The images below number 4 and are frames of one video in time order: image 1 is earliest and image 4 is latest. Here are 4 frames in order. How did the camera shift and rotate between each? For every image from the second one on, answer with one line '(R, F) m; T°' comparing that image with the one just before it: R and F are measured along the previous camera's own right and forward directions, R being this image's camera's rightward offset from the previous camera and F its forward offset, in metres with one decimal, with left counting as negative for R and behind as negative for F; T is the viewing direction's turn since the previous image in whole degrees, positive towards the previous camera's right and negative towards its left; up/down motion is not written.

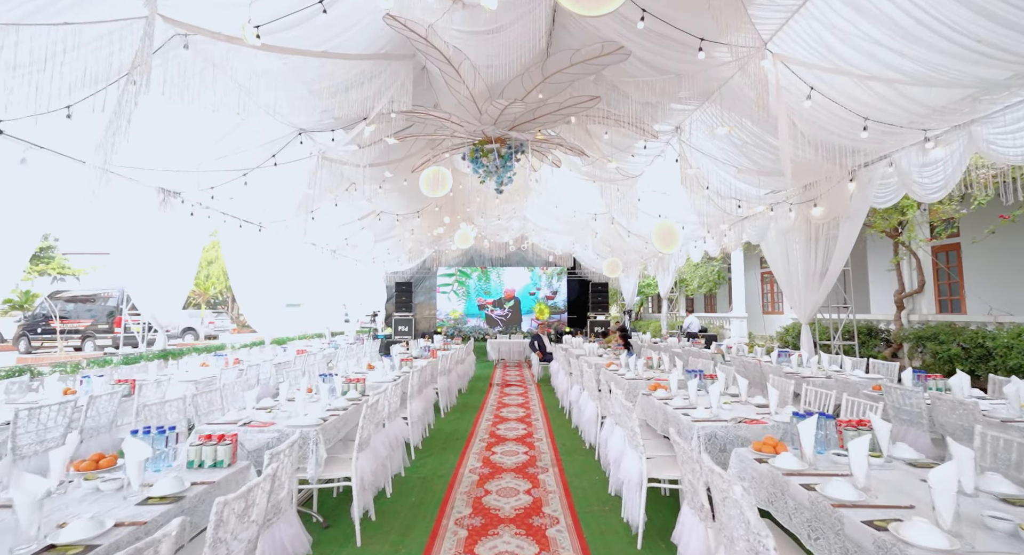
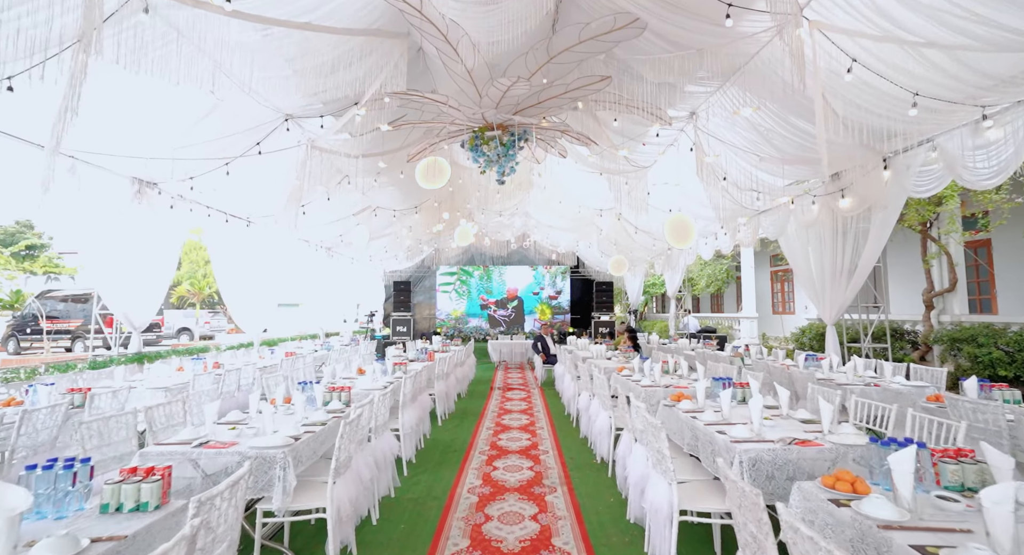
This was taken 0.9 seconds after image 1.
(0.0, +0.5) m; 0°
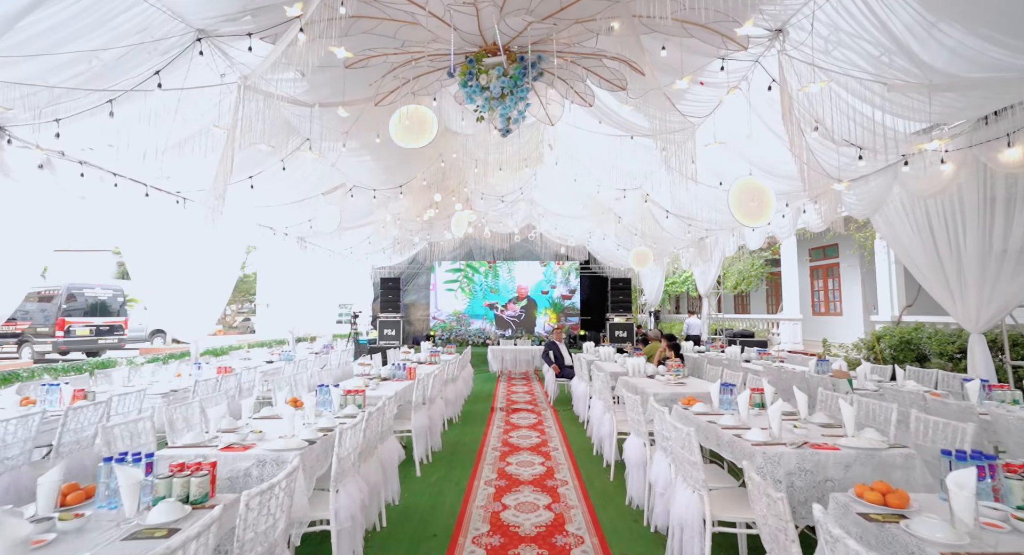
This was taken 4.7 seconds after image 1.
(-0.1, +2.0) m; 0°
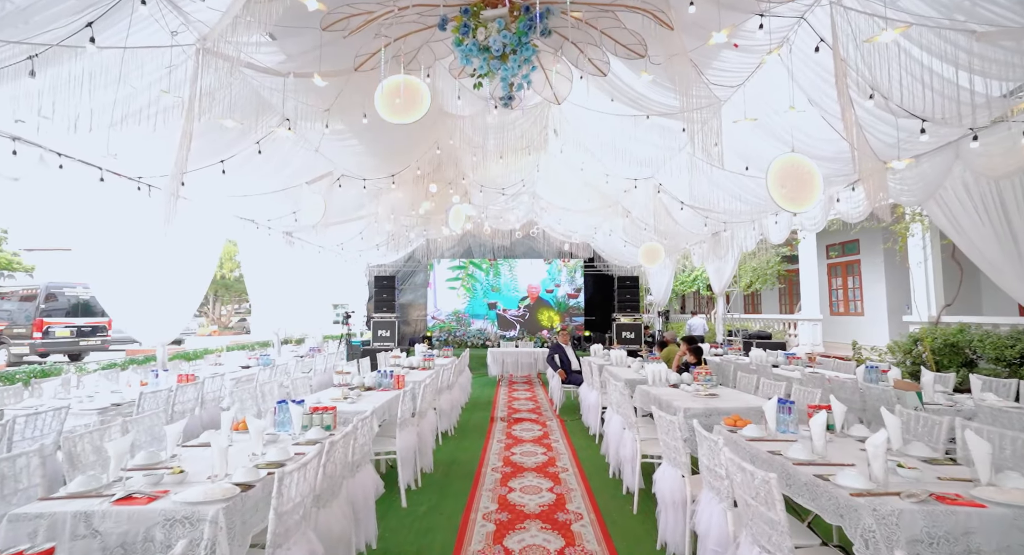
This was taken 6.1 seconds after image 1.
(0.0, +0.8) m; 0°
